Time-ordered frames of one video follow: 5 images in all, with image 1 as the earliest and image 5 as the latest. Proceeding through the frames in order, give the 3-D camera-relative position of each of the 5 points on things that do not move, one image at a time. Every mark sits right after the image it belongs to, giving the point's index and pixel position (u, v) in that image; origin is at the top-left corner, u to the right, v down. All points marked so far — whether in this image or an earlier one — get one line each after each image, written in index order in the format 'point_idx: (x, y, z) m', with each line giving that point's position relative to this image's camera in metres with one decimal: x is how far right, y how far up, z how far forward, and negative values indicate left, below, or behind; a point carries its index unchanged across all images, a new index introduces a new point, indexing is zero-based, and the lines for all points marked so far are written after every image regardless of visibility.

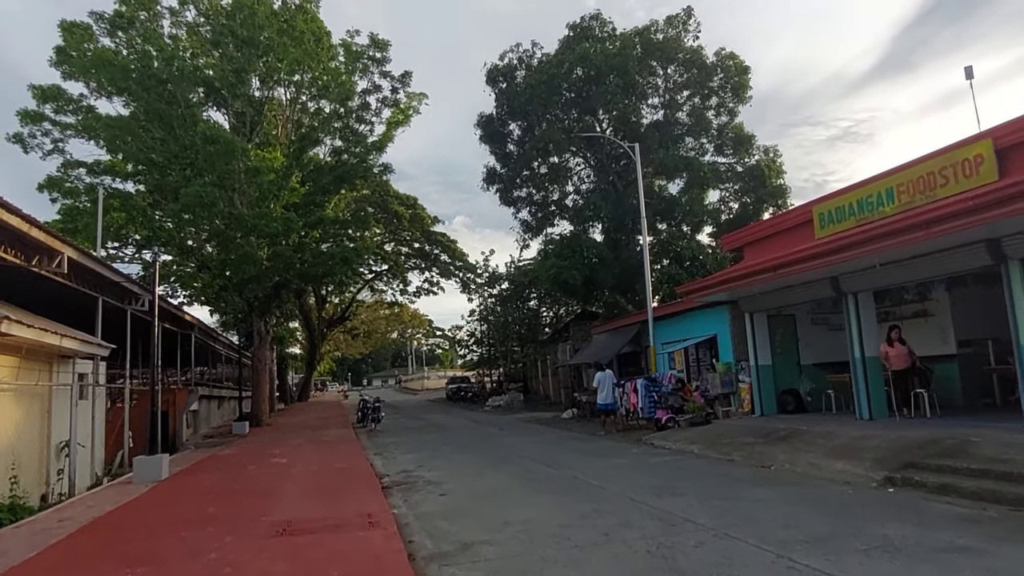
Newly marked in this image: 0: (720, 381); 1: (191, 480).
0: (+5.4, -2.4, +19.0) m
1: (-5.6, -3.3, +12.6) m
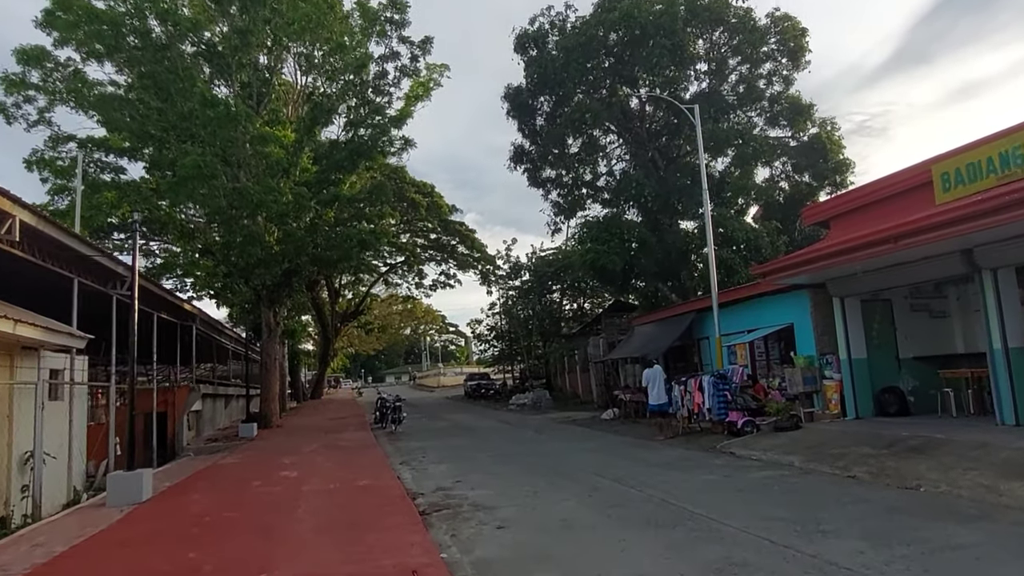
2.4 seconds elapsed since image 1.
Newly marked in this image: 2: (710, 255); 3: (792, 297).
0: (+6.5, -2.0, +16.3) m
1: (-4.6, -3.0, +10.1) m
2: (+5.3, +0.9, +19.4) m
3: (+6.6, -0.2, +17.0) m
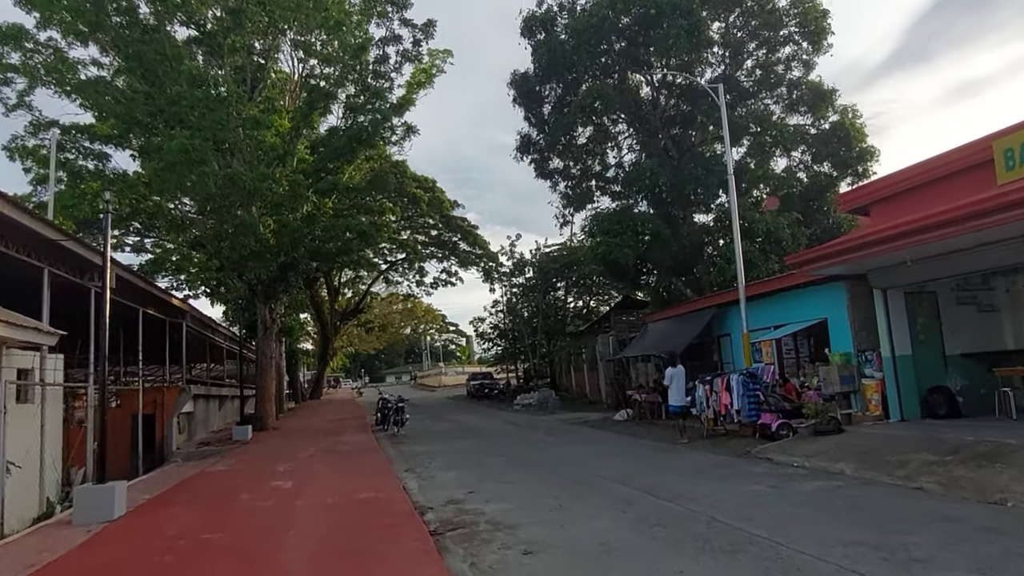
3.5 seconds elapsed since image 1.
0: (+6.7, -1.8, +15.0) m
1: (-4.3, -2.8, +8.9) m
2: (+5.6, +1.1, +18.2) m
3: (+6.8, 0.0, +15.8) m
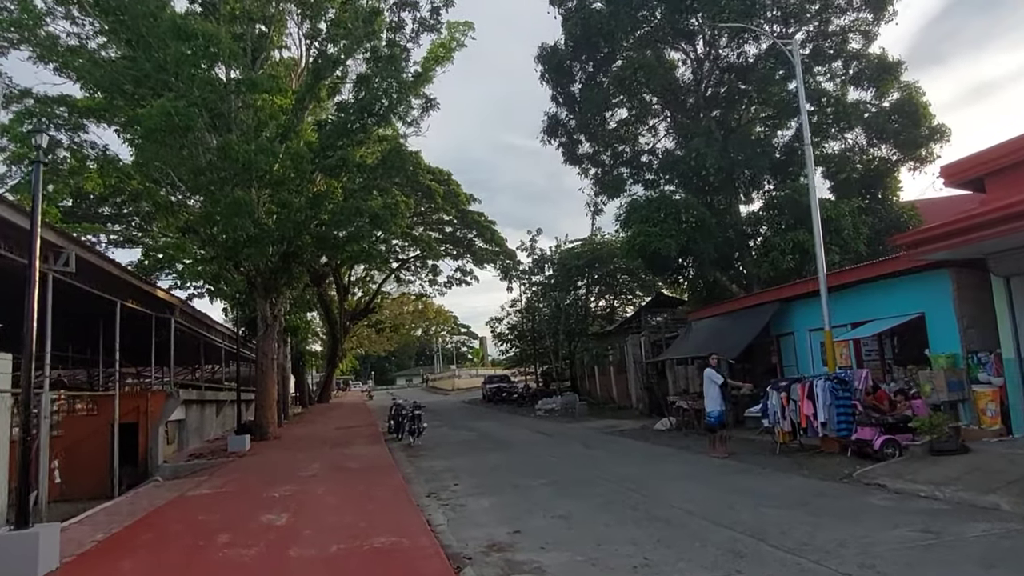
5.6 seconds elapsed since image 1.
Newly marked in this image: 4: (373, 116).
0: (+7.4, -1.6, +12.5) m
1: (-3.7, -2.6, +6.4) m
2: (+6.4, +1.3, +15.6) m
3: (+7.5, +0.2, +13.2) m
4: (-3.8, +4.6, +19.8) m
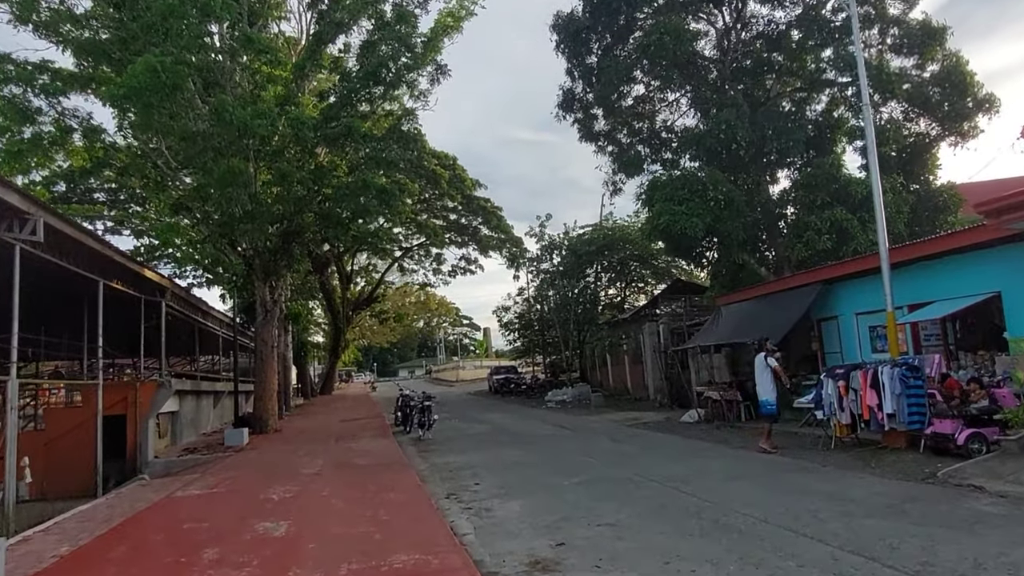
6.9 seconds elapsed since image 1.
0: (+7.9, -1.2, +11.0) m
1: (-3.3, -2.3, +5.0) m
2: (+6.8, +1.7, +14.2) m
3: (+8.0, +0.6, +11.8) m
4: (-3.3, +5.1, +18.3) m
